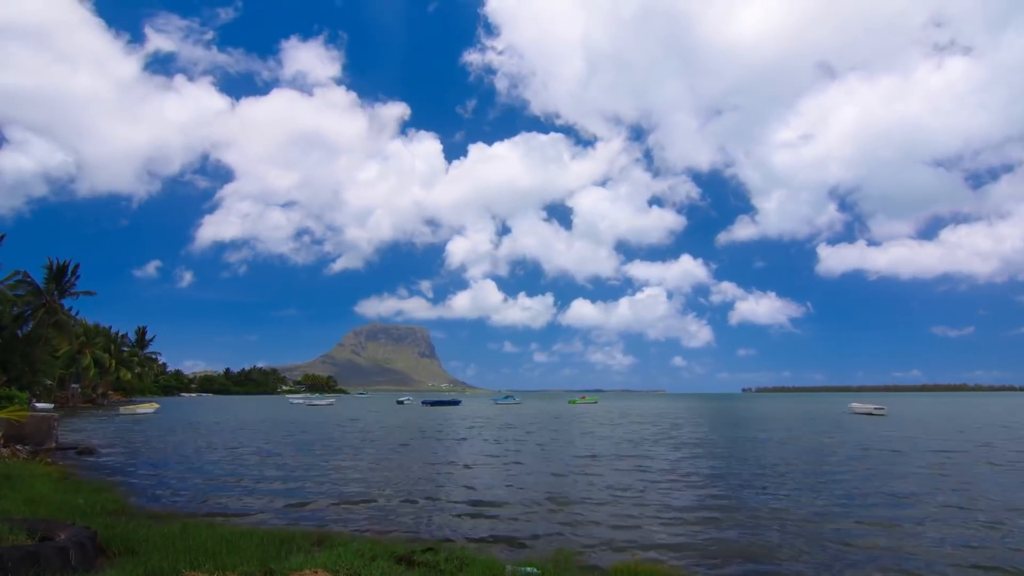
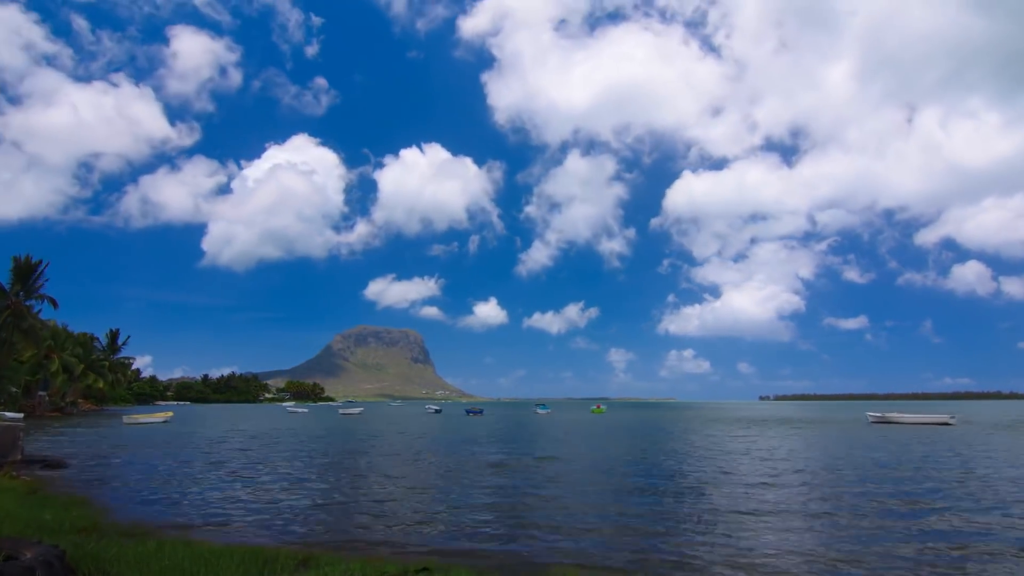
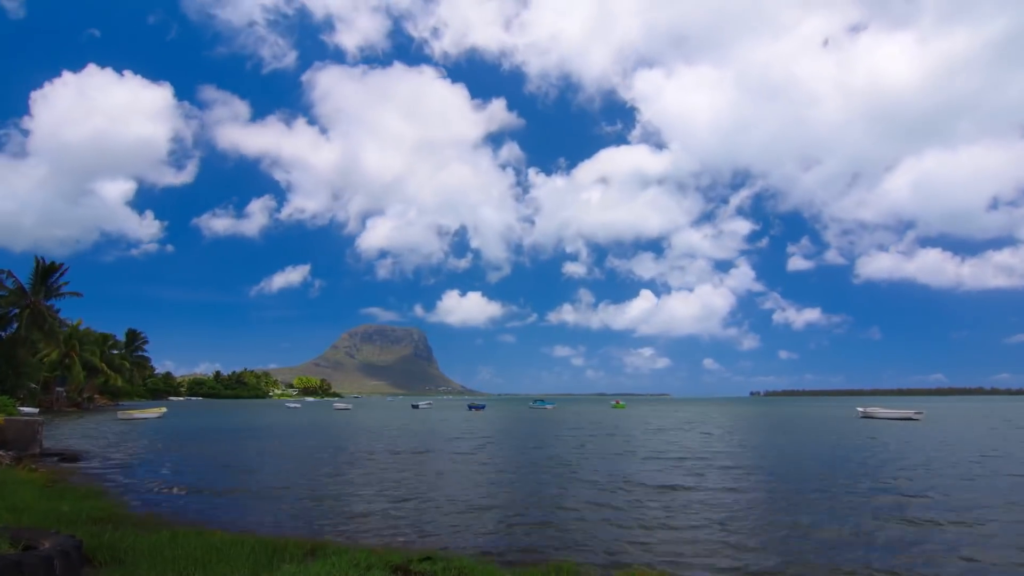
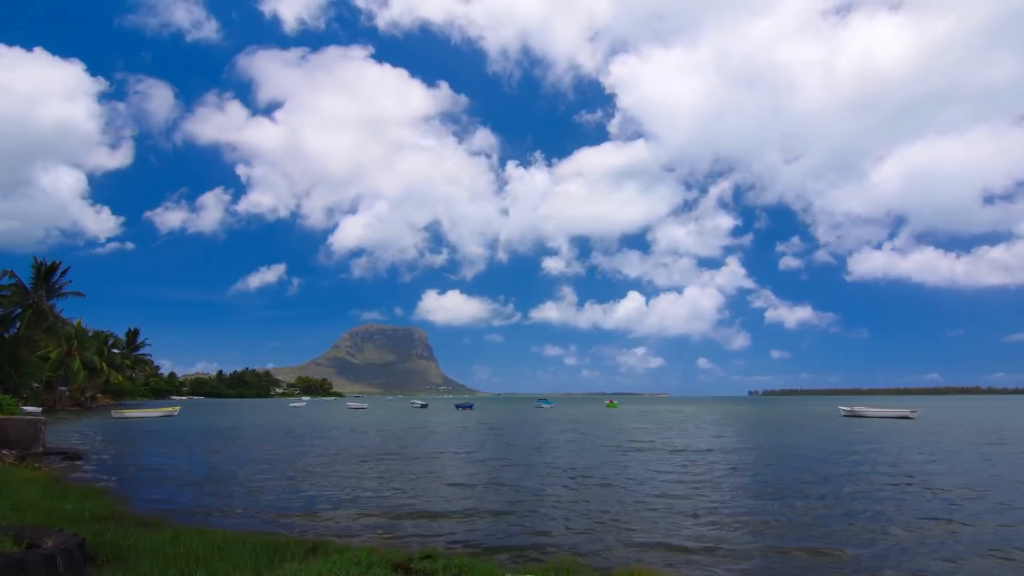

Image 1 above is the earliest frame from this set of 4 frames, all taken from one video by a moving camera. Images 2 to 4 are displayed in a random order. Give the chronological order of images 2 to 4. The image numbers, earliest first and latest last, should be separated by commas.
4, 3, 2
